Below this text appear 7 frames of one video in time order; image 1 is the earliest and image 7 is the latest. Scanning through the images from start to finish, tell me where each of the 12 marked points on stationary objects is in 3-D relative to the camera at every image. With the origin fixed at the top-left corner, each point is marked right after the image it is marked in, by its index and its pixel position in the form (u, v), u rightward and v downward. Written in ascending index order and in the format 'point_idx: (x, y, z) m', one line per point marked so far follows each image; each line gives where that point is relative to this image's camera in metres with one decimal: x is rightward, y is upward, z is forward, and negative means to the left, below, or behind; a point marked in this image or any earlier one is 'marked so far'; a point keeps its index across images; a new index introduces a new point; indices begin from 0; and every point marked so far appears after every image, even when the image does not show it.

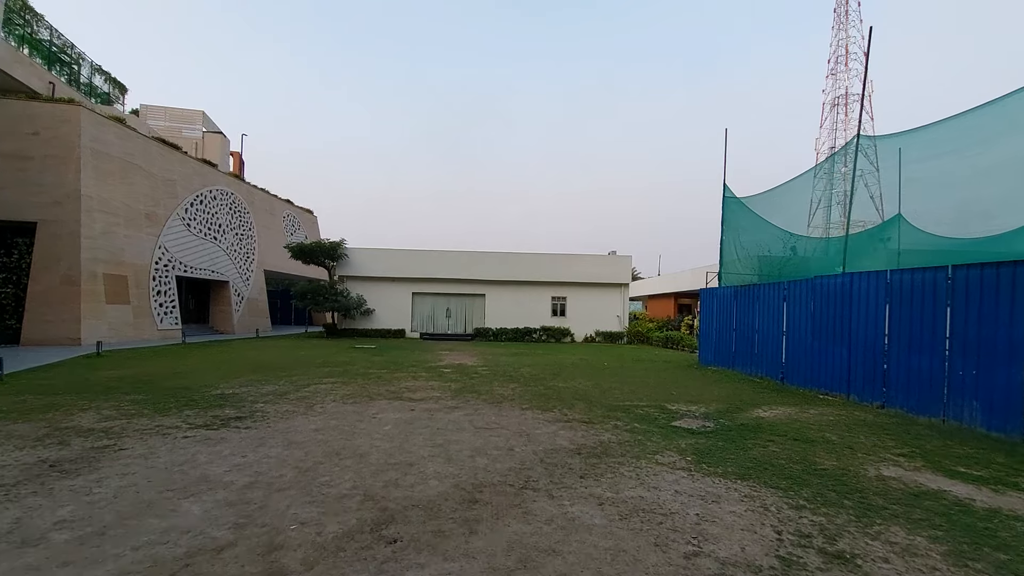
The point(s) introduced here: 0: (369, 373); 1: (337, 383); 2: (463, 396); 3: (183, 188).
0: (-2.4, -1.4, +8.7) m
1: (-2.4, -1.3, +7.3) m
2: (-0.6, -1.3, +6.4) m
3: (-10.8, +3.3, +17.1) m
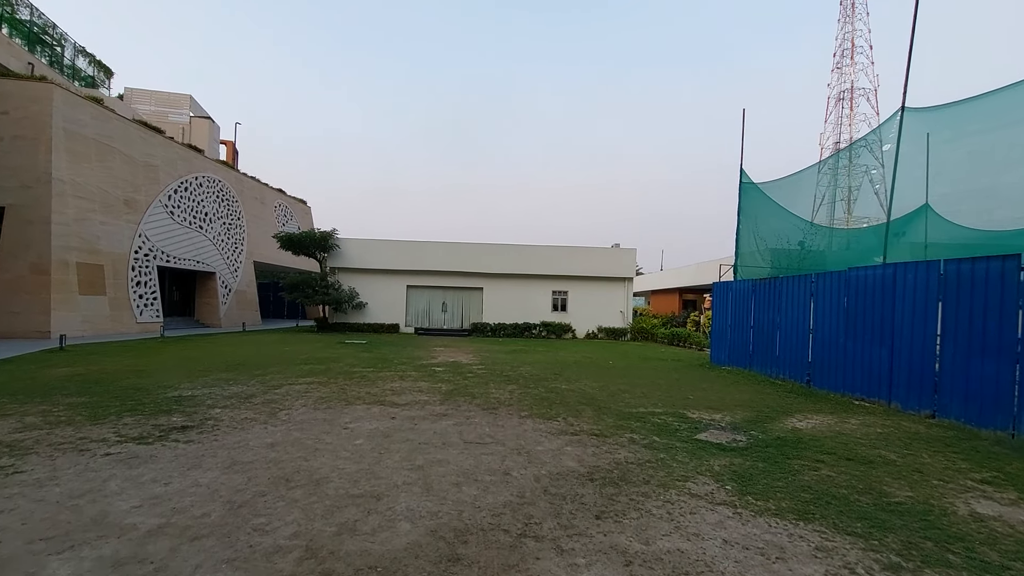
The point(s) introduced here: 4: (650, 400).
0: (-2.4, -1.3, +7.9) m
1: (-2.5, -1.2, +6.5) m
2: (-0.6, -1.2, +5.6) m
3: (-10.8, +3.6, +16.3) m
4: (+1.6, -1.3, +6.1) m
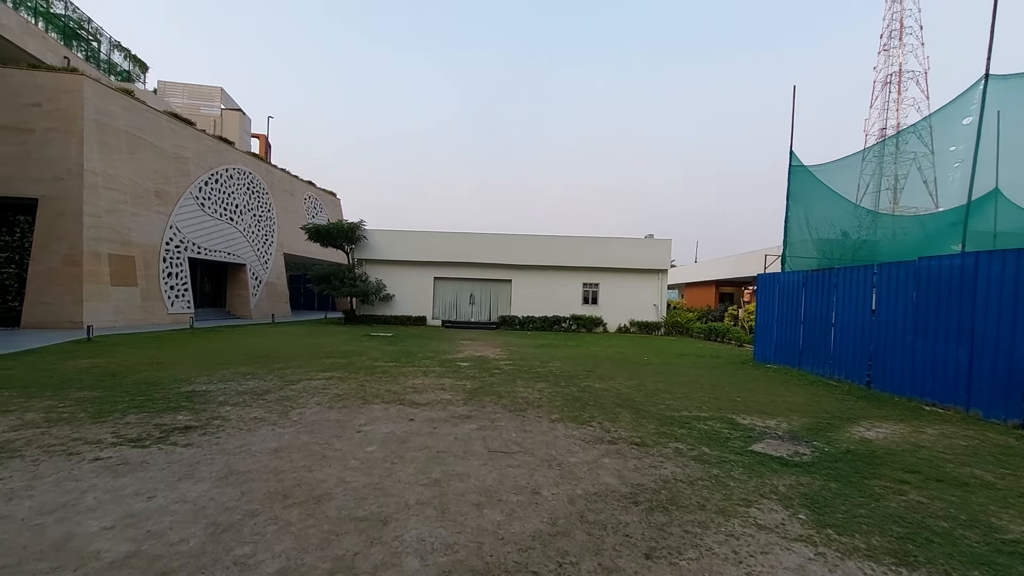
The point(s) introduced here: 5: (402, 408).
0: (-2.0, -1.1, +7.6) m
1: (-2.1, -1.1, +6.2) m
2: (-0.3, -1.1, +5.2) m
3: (-9.9, +3.9, +16.3) m
4: (+2.0, -1.2, +5.6) m
5: (-1.0, -1.1, +4.7) m
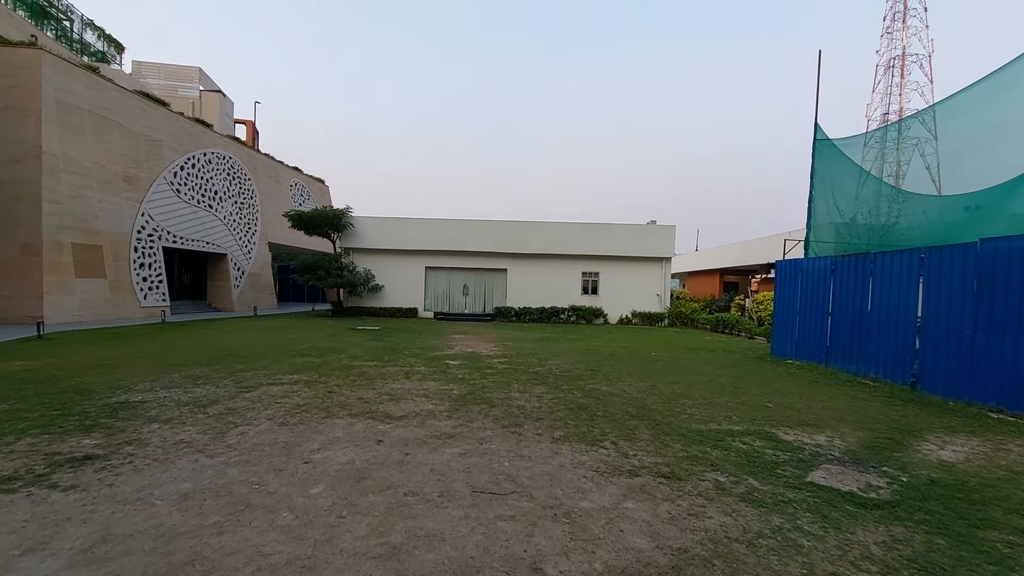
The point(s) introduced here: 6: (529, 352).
0: (-2.1, -1.0, +6.7) m
1: (-2.2, -1.0, +5.3) m
2: (-0.4, -1.0, +4.3) m
3: (-10.1, +4.1, +15.3) m
4: (+1.9, -1.1, +4.7) m
5: (-1.0, -1.0, +3.9) m
6: (+0.3, -1.1, +8.7) m
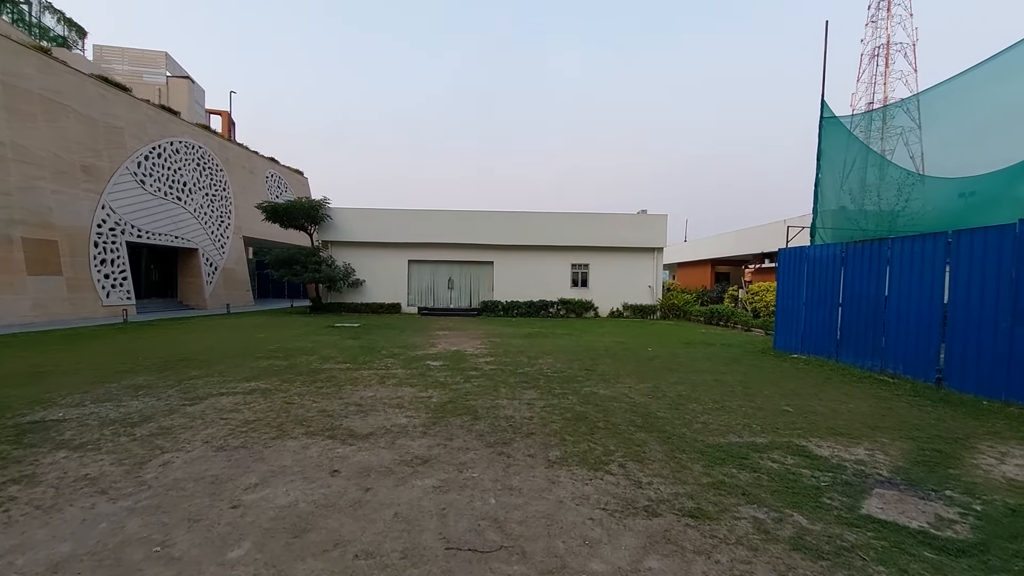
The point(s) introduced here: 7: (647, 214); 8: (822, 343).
0: (-2.2, -0.9, +6.0) m
1: (-2.3, -0.9, +4.6) m
2: (-0.5, -1.0, +3.7) m
3: (-10.5, +4.2, +14.4) m
4: (+1.8, -1.0, +4.2) m
5: (-1.1, -1.0, +3.2) m
6: (+0.1, -1.0, +8.1) m
7: (+4.3, +2.4, +16.6) m
8: (+4.4, -0.8, +7.5) m
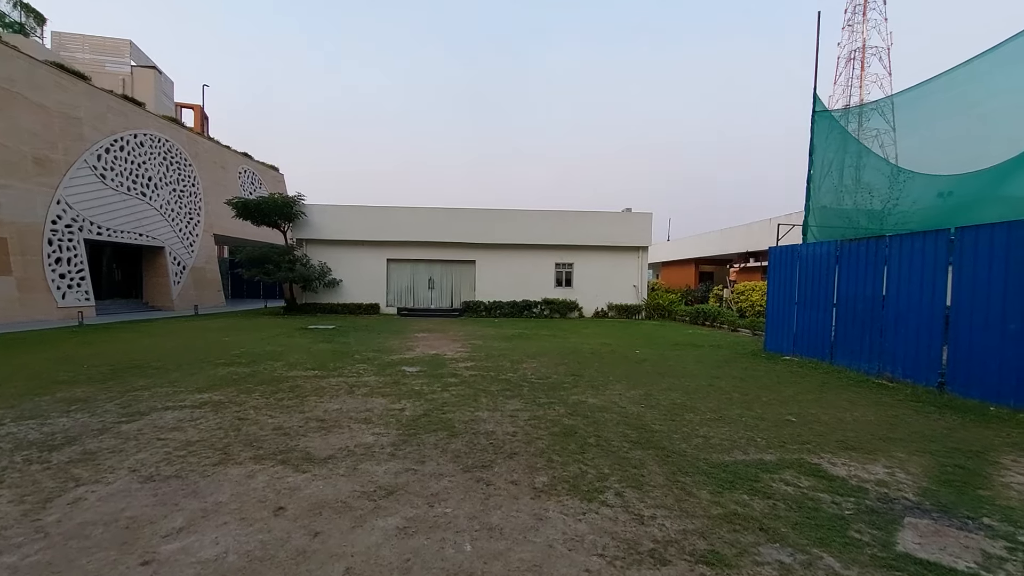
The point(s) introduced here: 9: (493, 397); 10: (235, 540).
0: (-2.4, -1.0, +5.5) m
1: (-2.4, -1.0, +4.1) m
2: (-0.6, -1.0, +3.3) m
3: (-11.0, +4.2, +13.6) m
4: (+1.7, -1.0, +3.8) m
5: (-1.2, -1.0, +2.8) m
6: (-0.2, -1.0, +7.7) m
7: (+3.7, +2.4, +16.3) m
8: (+4.2, -0.8, +7.2) m
9: (-0.2, -1.0, +4.7) m
10: (-1.1, -1.0, +2.1) m
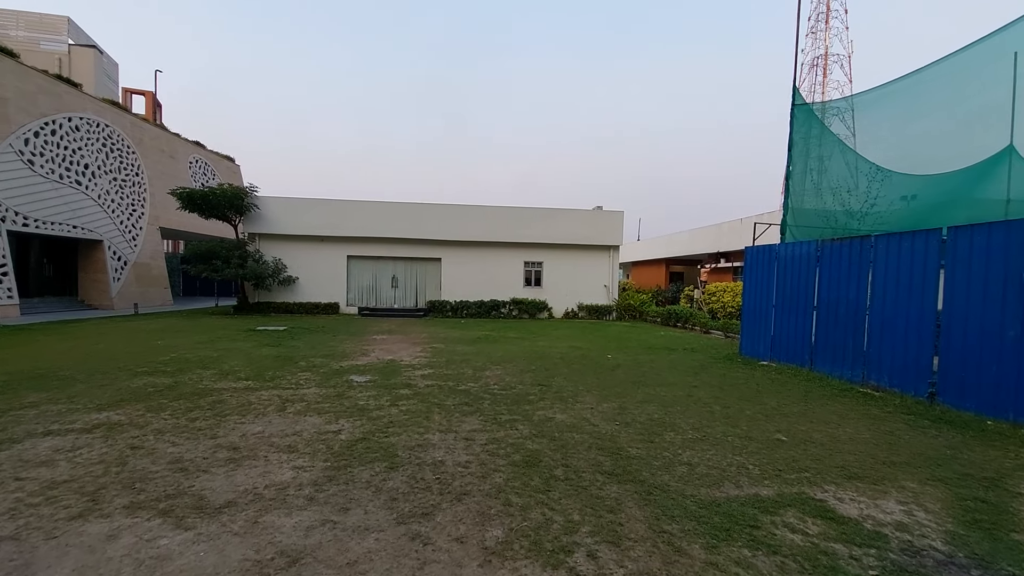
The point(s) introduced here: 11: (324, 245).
0: (-2.8, -0.9, +4.8) m
1: (-2.7, -1.0, +3.4) m
2: (-0.9, -1.0, +2.7) m
3: (-11.8, +4.3, +12.4) m
4: (+1.4, -1.1, +3.3) m
5: (-1.5, -1.0, +2.1) m
6: (-0.7, -1.0, +7.1) m
7: (+2.8, +2.4, +15.9) m
8: (+3.7, -0.8, +6.8) m
9: (-0.5, -1.0, +4.1) m
10: (-1.3, -1.0, +1.4) m
11: (-5.5, +1.2, +15.2) m
